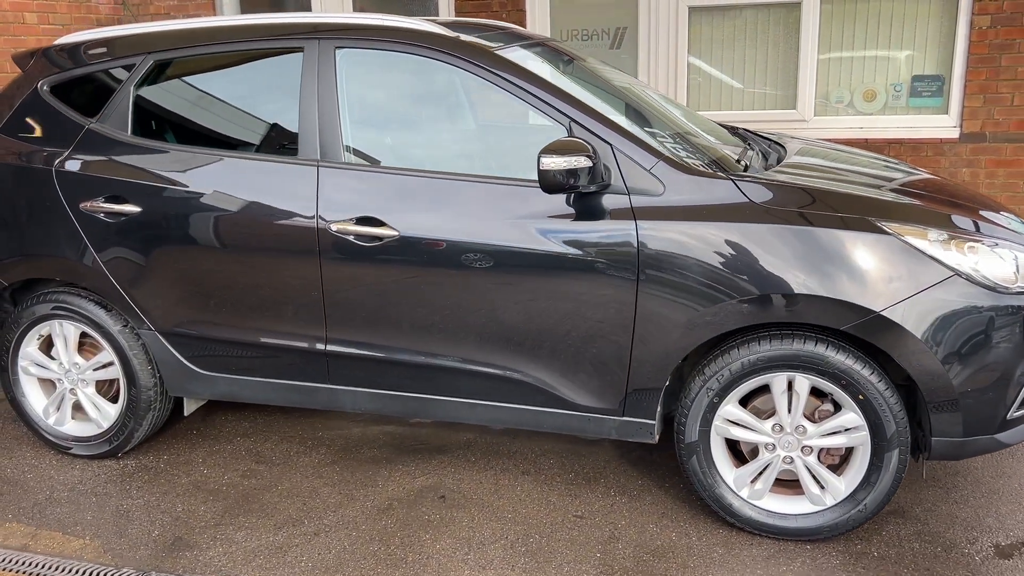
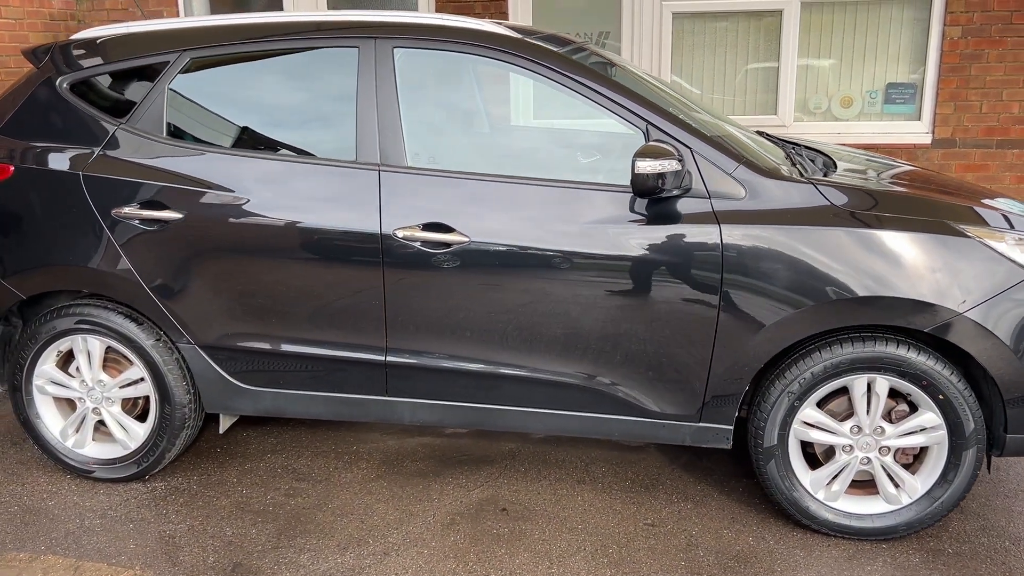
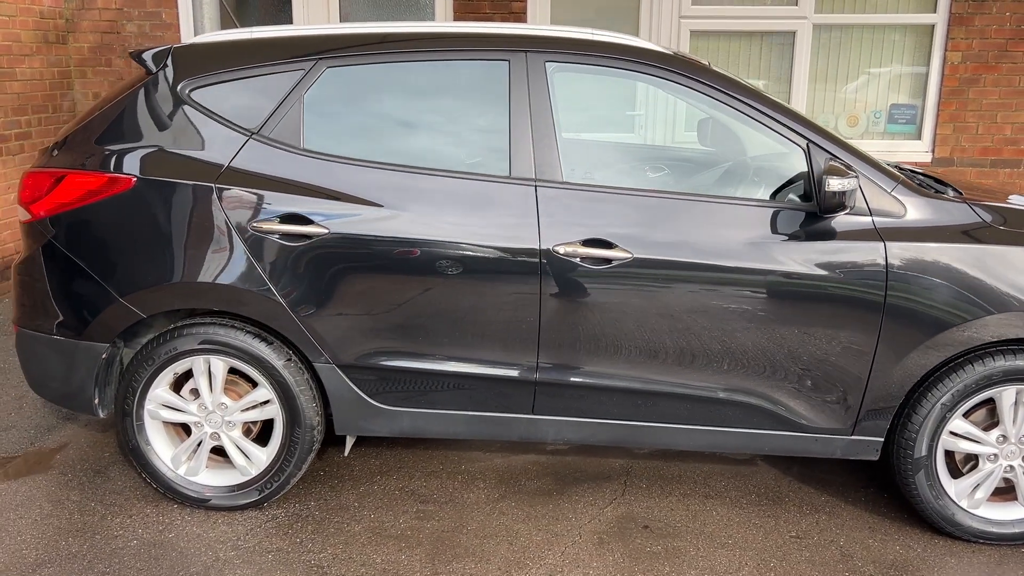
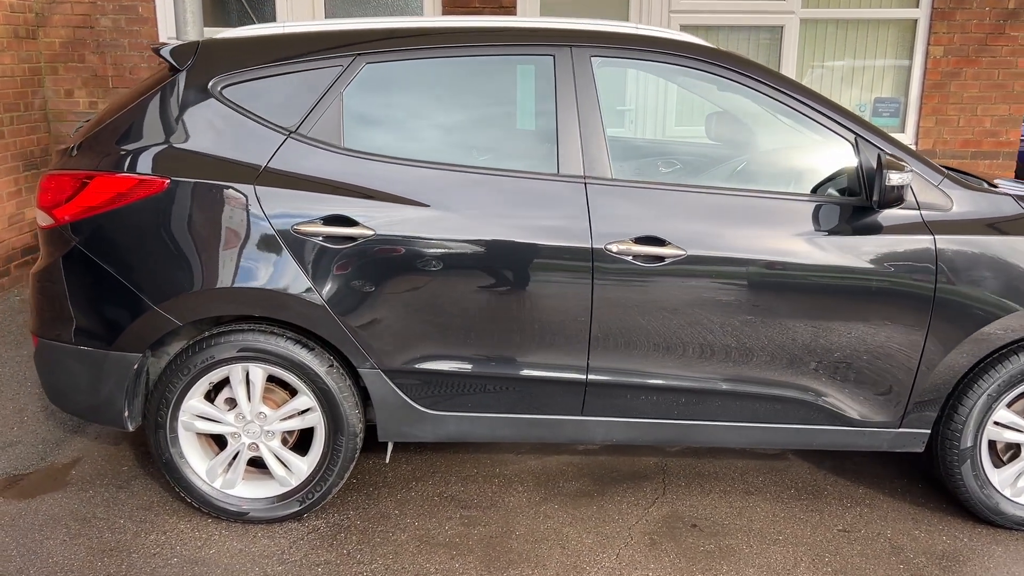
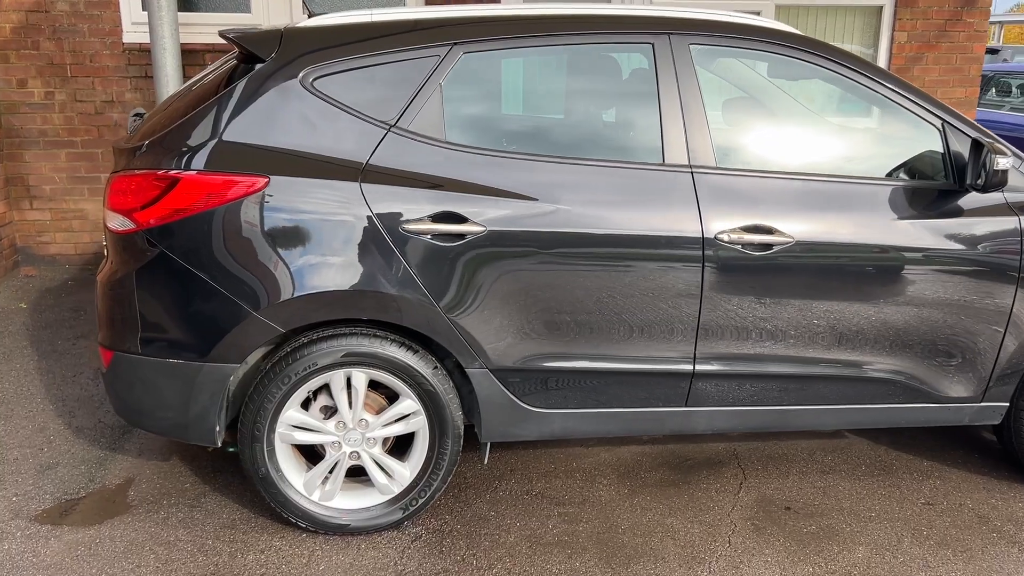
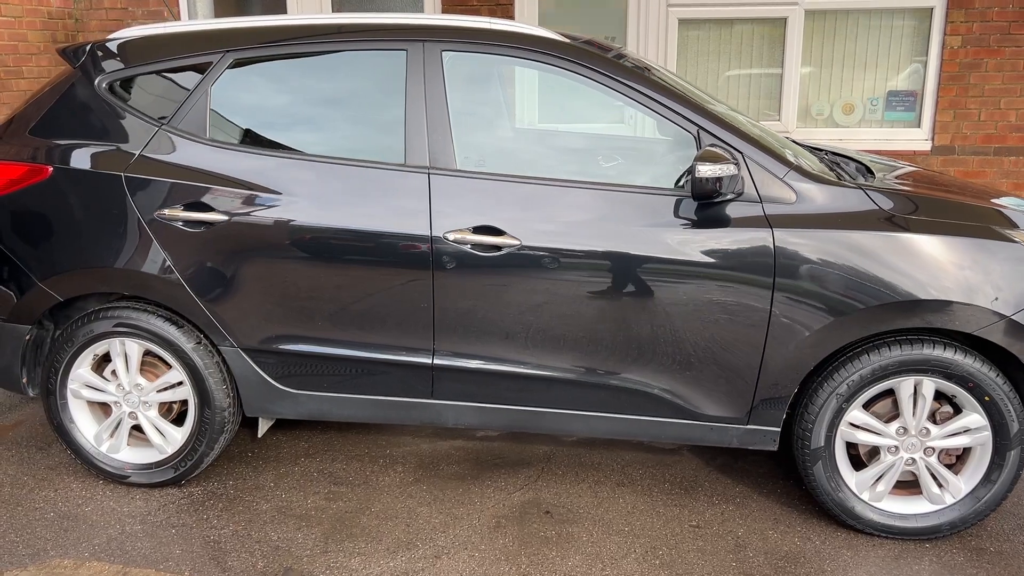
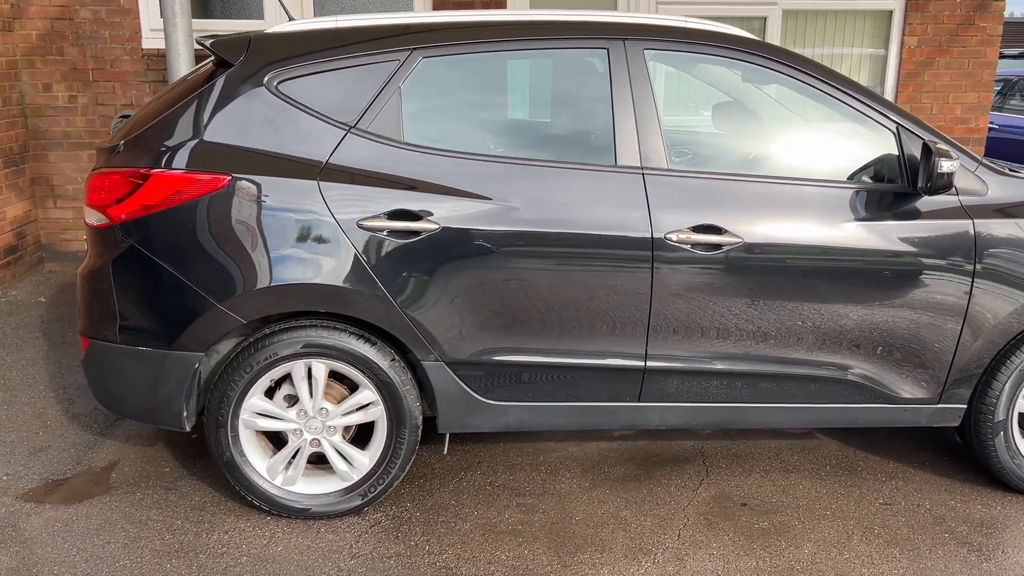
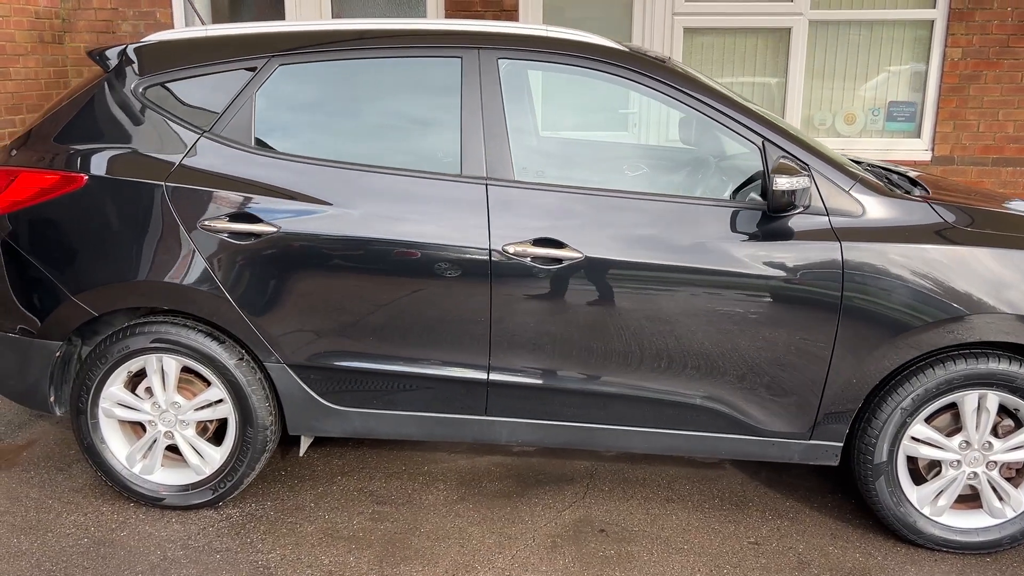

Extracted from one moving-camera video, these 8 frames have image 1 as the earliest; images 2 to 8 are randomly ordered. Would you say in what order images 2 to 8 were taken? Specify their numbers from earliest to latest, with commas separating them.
2, 6, 8, 3, 4, 7, 5
